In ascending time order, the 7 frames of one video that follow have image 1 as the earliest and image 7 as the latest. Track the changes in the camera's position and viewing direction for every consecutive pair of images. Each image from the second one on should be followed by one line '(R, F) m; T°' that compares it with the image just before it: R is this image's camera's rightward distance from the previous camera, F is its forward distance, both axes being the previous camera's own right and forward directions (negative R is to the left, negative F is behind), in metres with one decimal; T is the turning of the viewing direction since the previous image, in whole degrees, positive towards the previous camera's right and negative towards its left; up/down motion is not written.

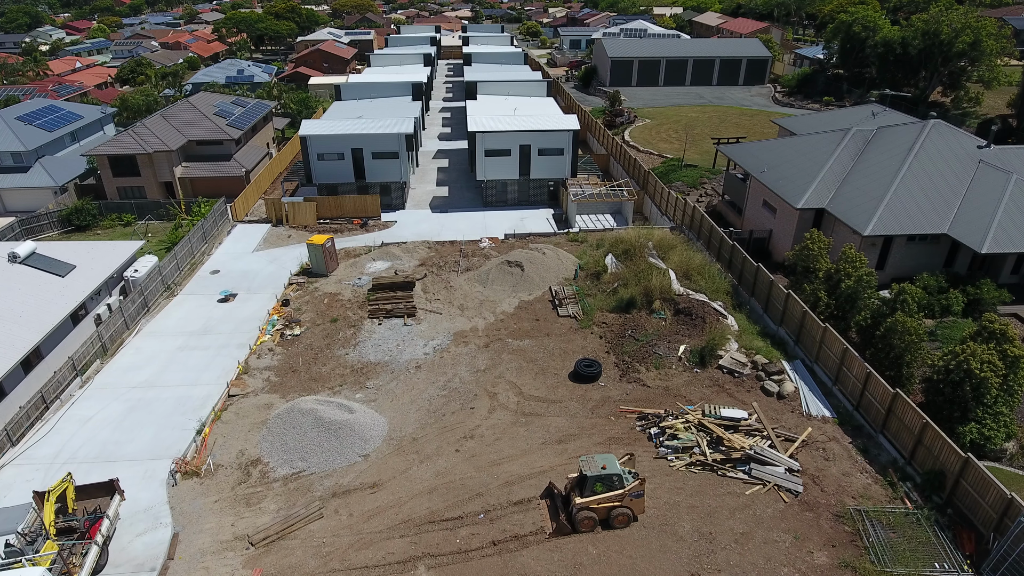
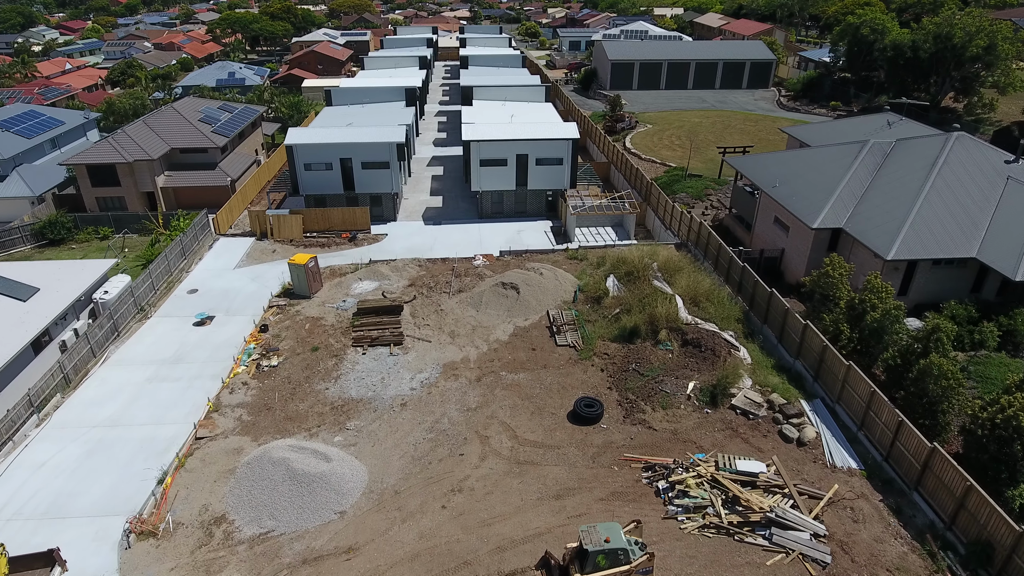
(+0.2, +1.6) m; 0°
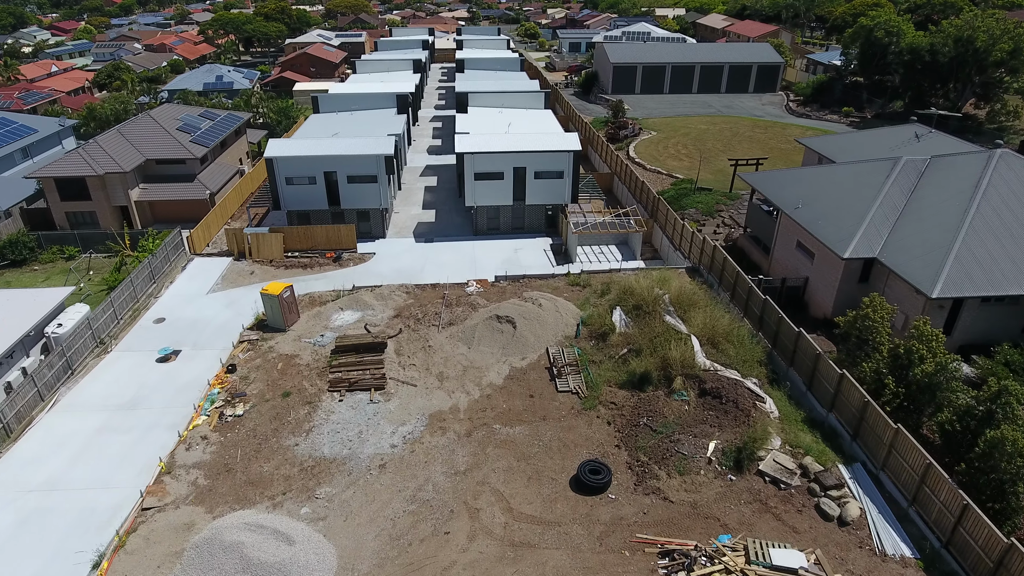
(+0.1, +2.3) m; 0°
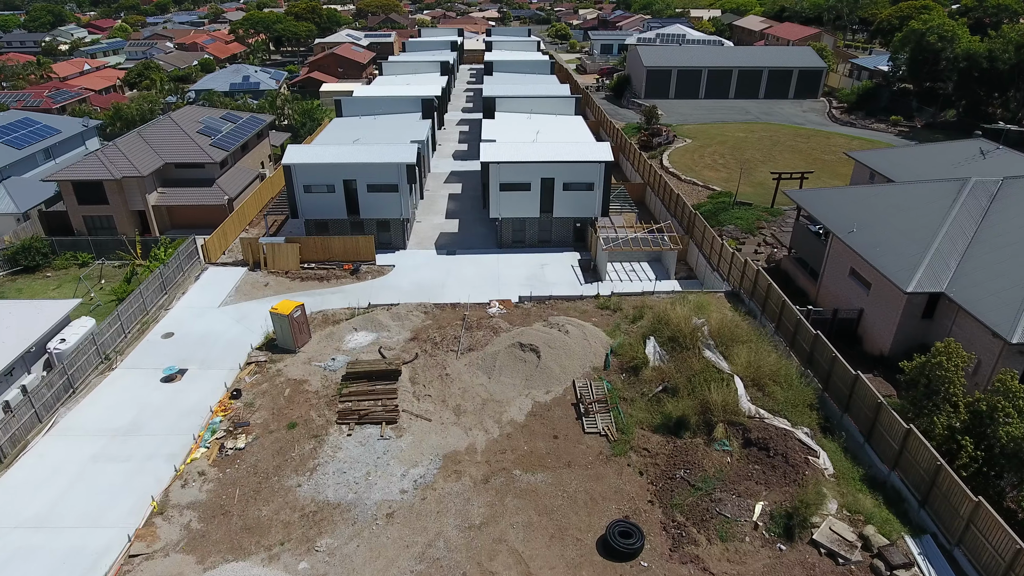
(0.0, +1.6) m; -2°
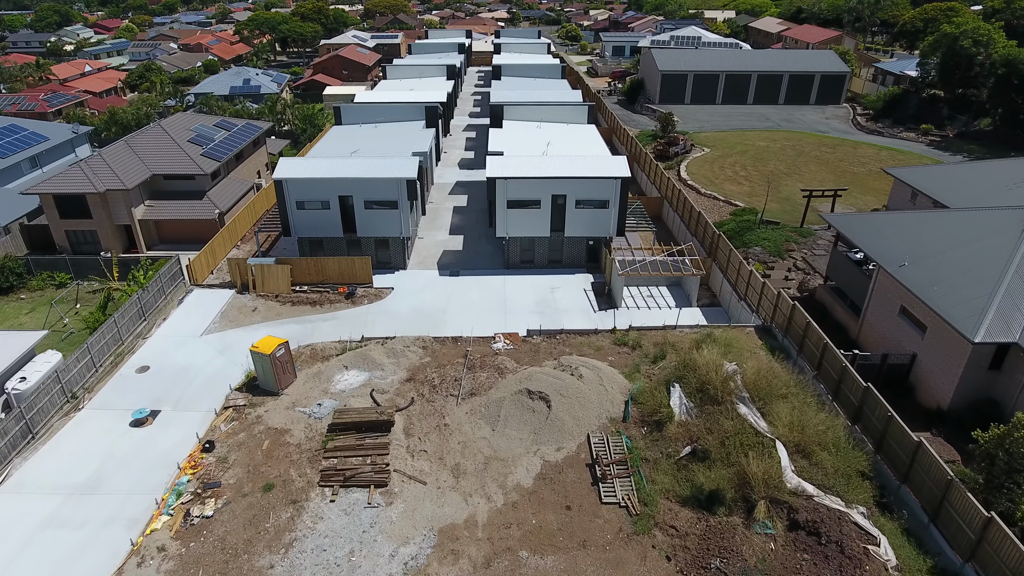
(0.0, +2.2) m; -1°
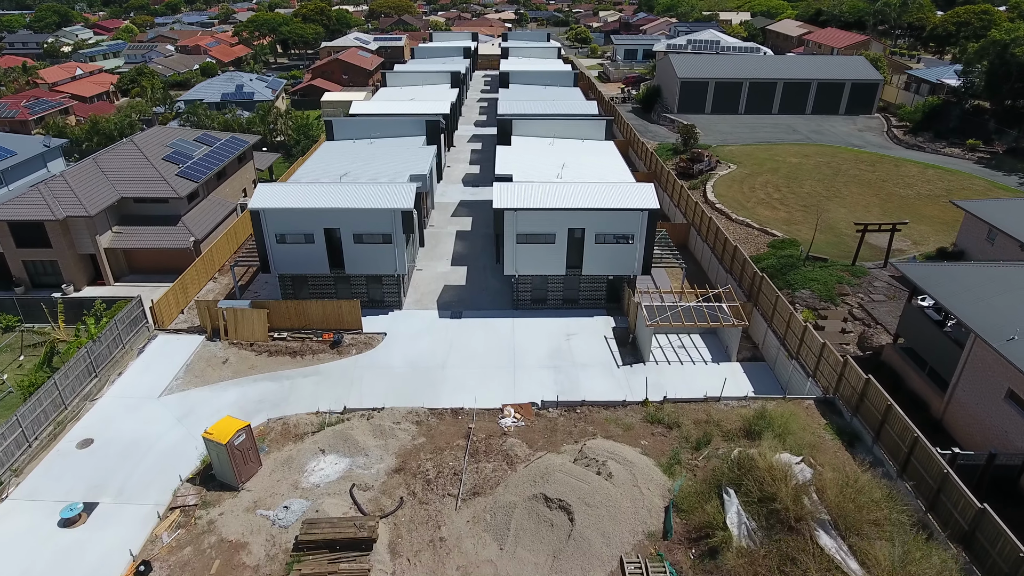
(-0.2, +3.6) m; 0°
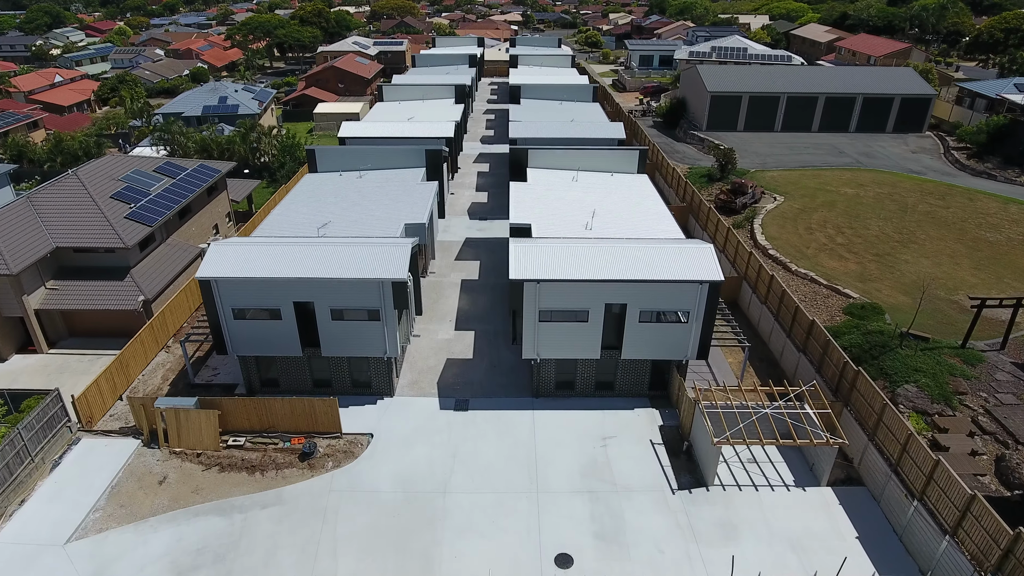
(-0.5, +5.2) m; 0°
